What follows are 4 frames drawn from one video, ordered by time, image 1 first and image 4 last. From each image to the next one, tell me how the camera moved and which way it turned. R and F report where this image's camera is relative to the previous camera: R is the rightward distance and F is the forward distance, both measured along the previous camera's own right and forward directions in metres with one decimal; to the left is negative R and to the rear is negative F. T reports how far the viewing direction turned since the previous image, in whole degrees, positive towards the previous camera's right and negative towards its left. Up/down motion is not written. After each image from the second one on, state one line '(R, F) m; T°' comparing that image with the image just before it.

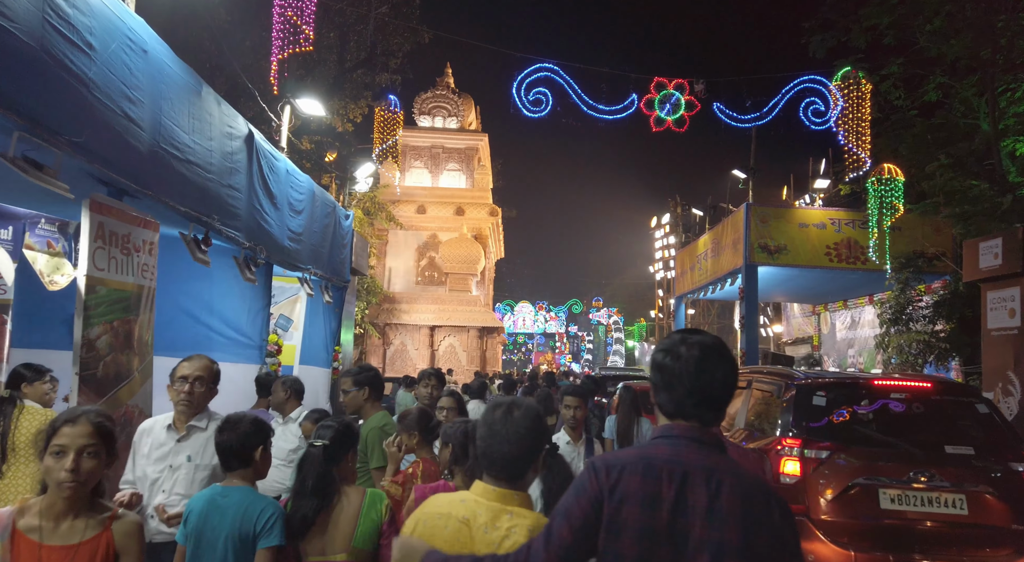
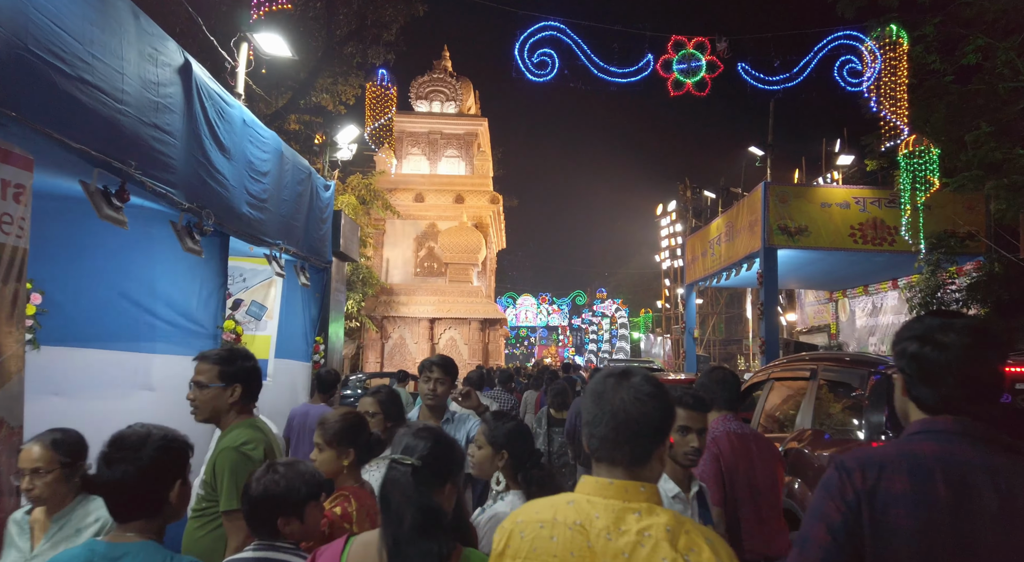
(0.0, +1.1) m; 0°
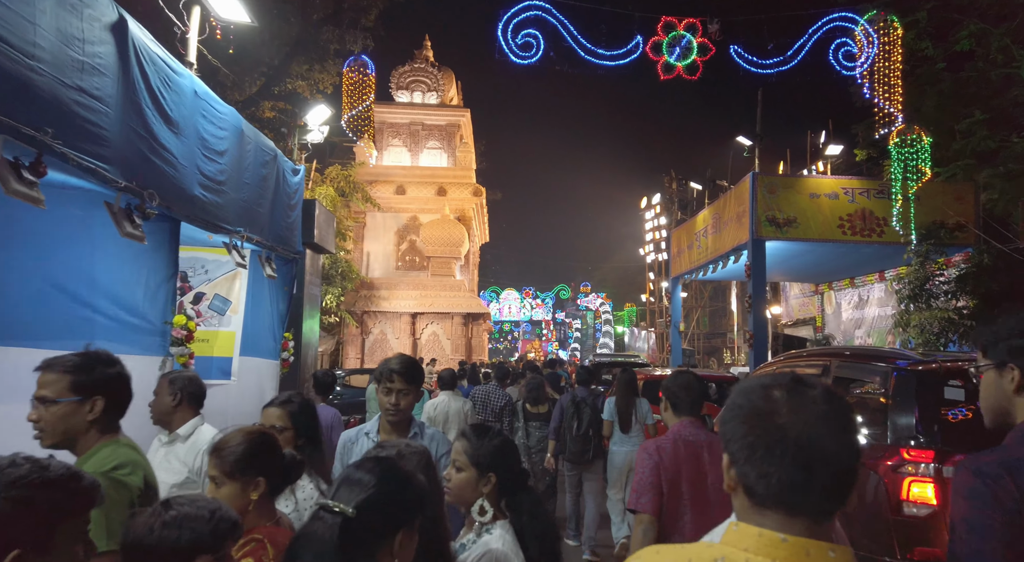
(0.0, +0.5) m; +1°
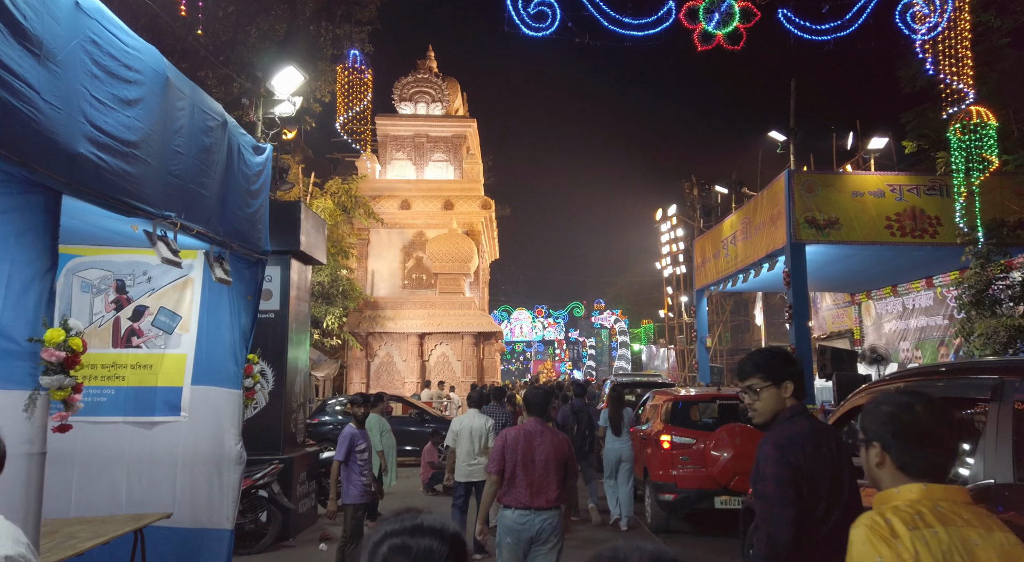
(-0.1, +1.5) m; -1°
